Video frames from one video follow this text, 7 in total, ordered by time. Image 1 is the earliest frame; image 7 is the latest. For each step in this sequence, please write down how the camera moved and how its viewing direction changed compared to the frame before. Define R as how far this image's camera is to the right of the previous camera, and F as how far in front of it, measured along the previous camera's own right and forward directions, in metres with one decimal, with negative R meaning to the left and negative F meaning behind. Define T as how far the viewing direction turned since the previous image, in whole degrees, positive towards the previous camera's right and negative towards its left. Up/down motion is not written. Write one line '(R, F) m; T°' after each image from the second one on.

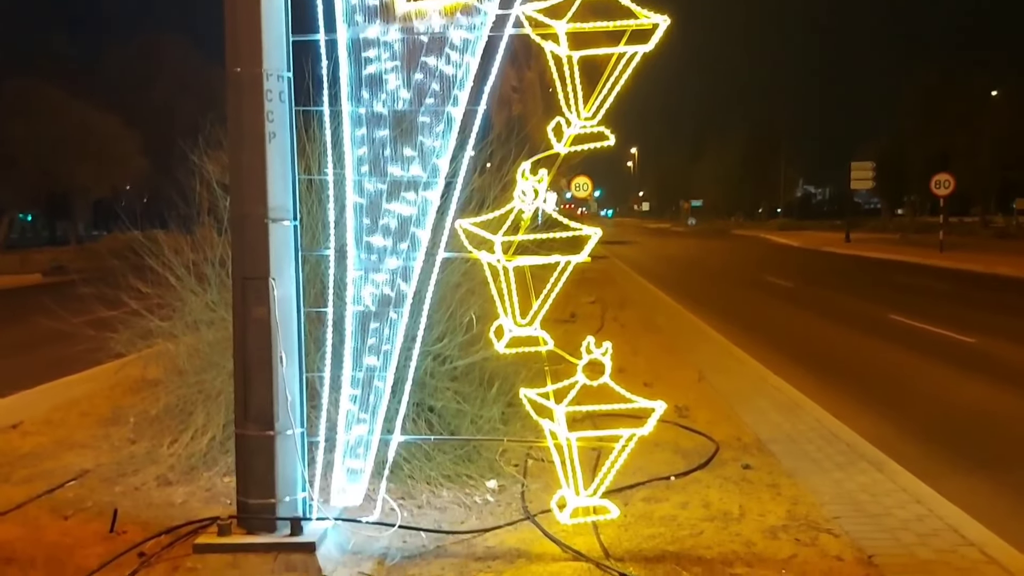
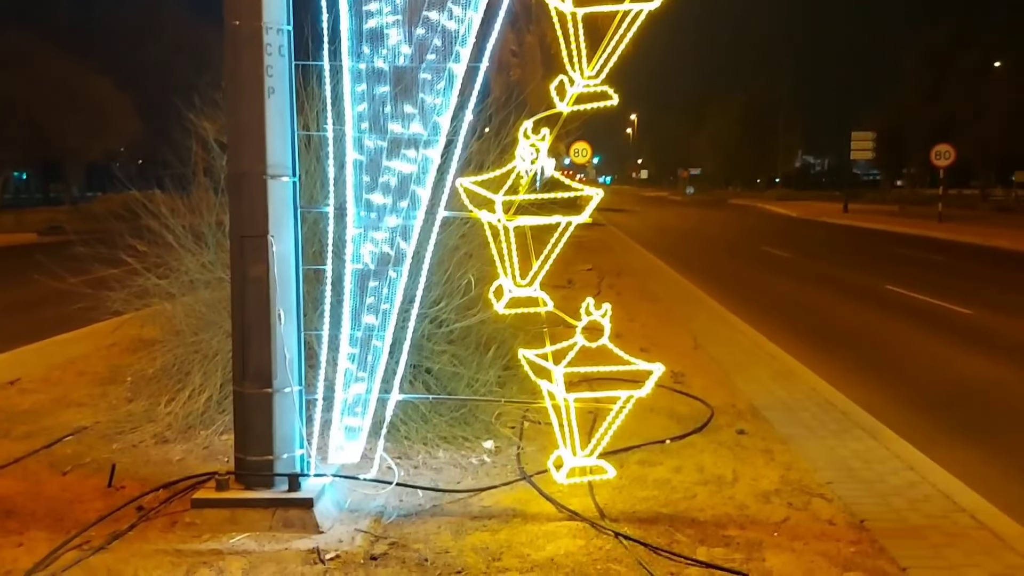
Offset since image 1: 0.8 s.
(0.0, 0.0) m; 0°
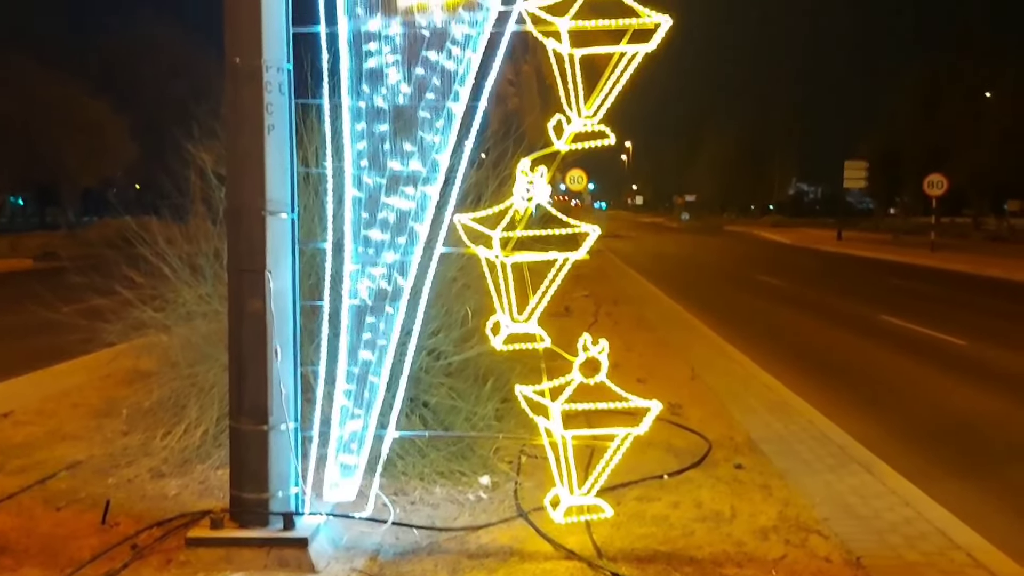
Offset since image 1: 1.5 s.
(0.0, 0.0) m; 0°
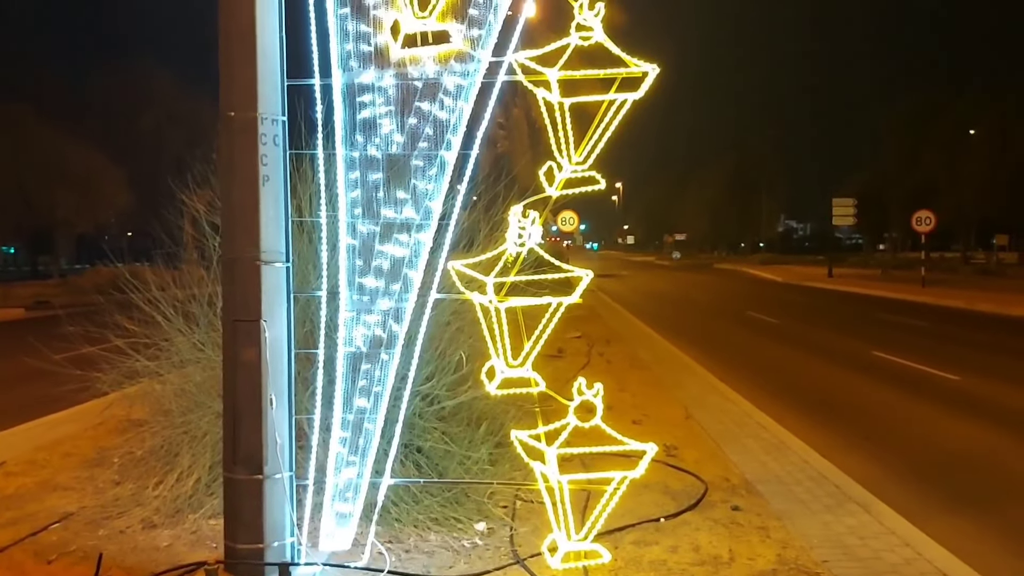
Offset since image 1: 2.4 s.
(0.0, 0.0) m; 0°
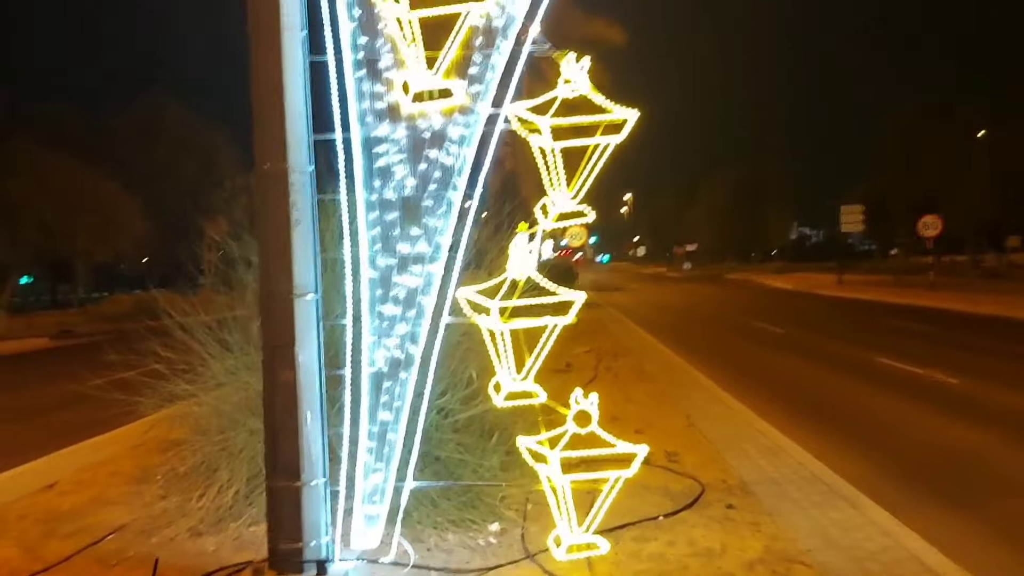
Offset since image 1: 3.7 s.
(+0.1, -0.6) m; -1°
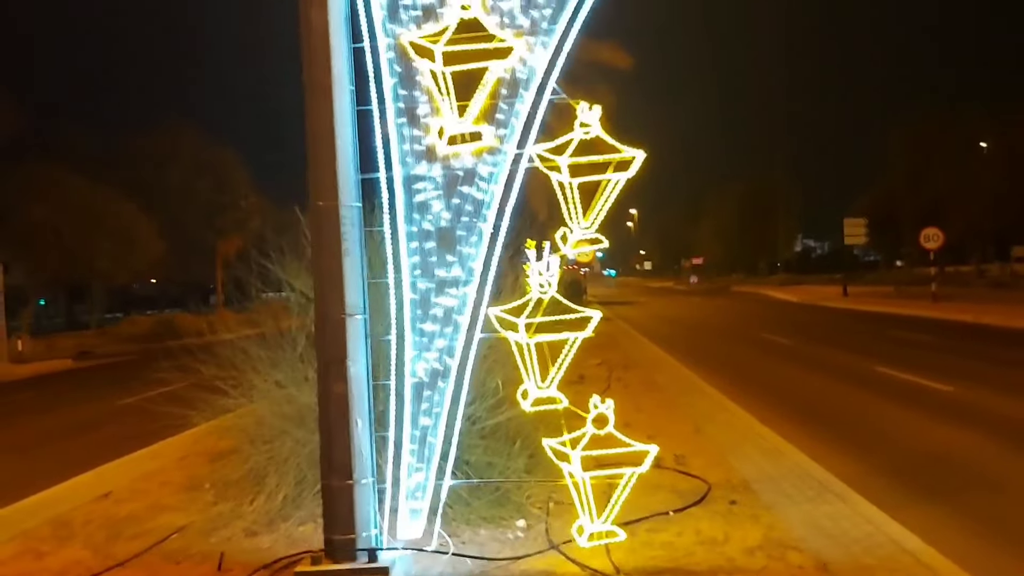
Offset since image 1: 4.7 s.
(-0.1, -0.7) m; 0°
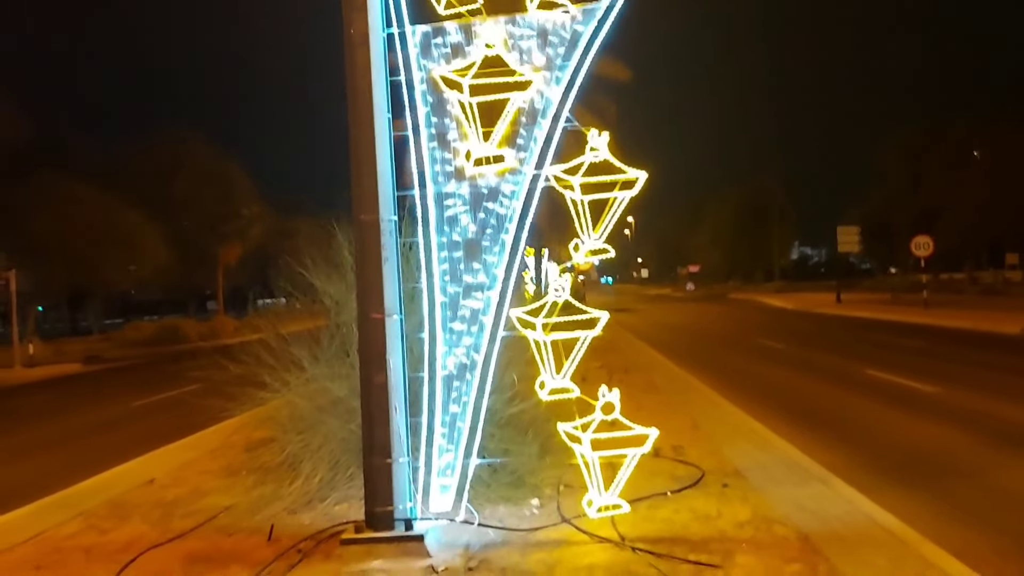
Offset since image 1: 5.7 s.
(-0.1, -0.9) m; 0°
